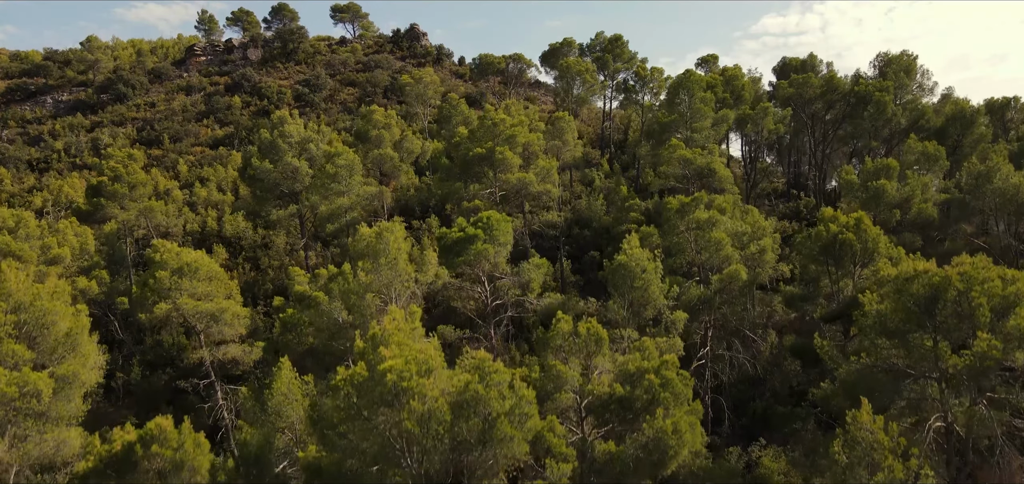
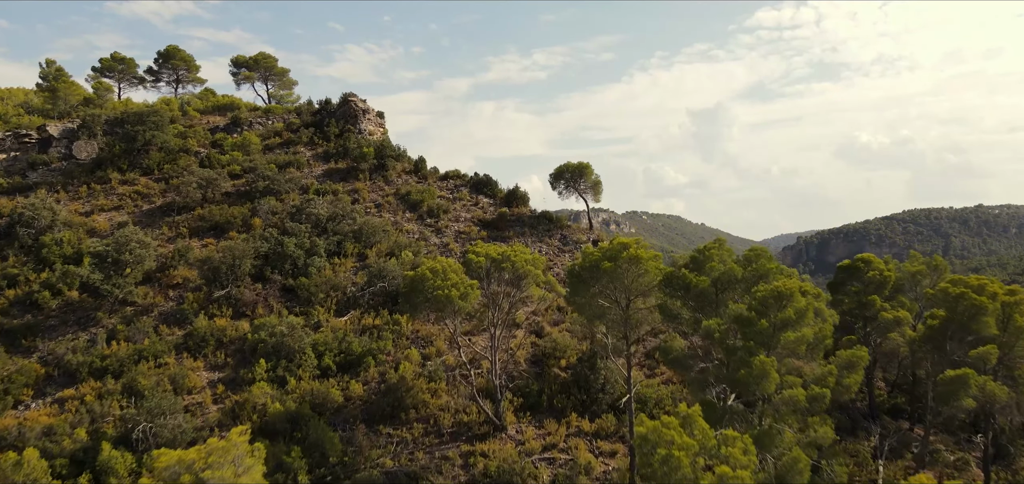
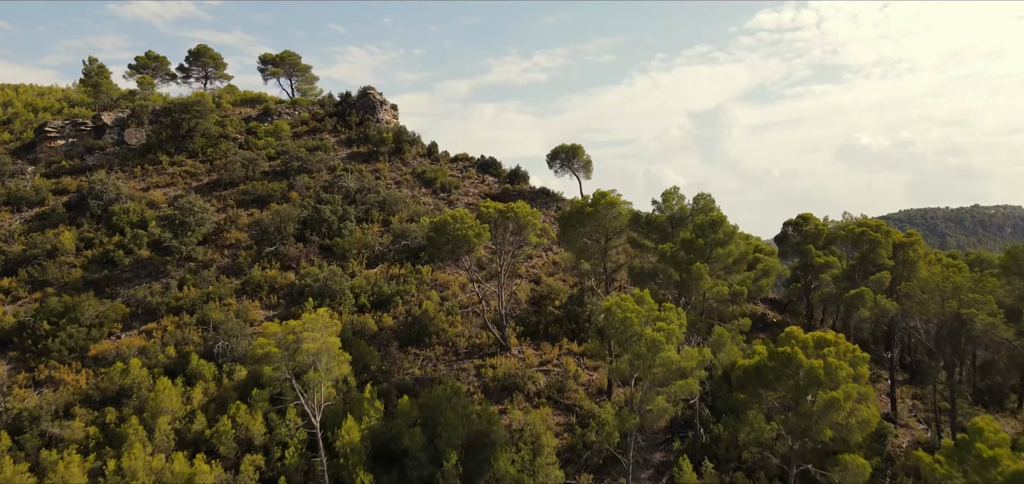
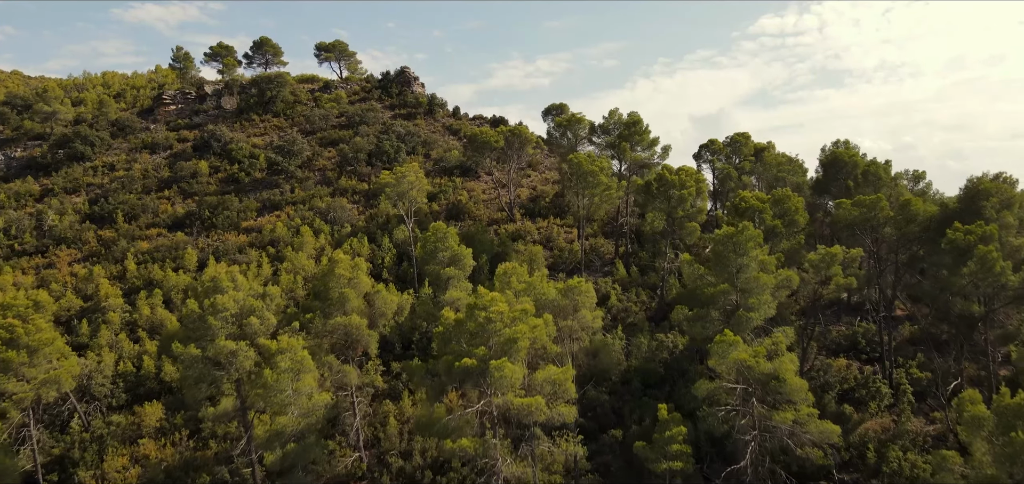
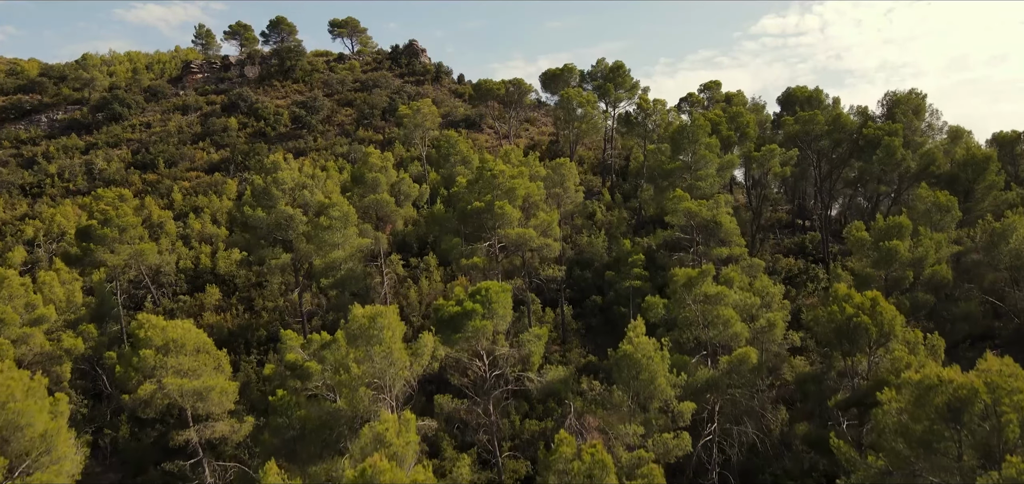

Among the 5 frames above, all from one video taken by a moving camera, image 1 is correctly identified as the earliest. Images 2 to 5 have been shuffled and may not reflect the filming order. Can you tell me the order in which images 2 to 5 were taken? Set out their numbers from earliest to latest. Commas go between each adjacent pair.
5, 4, 3, 2
